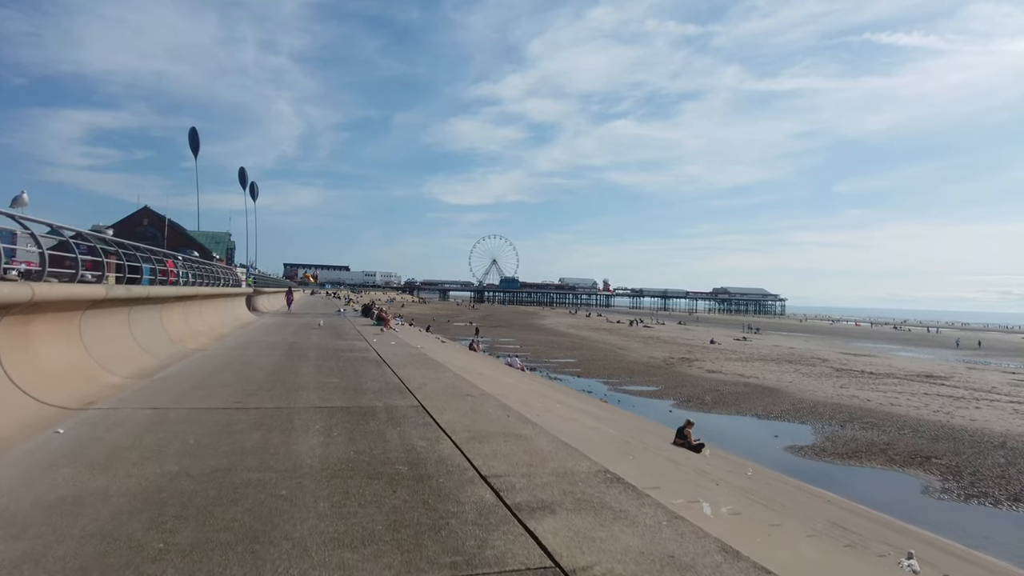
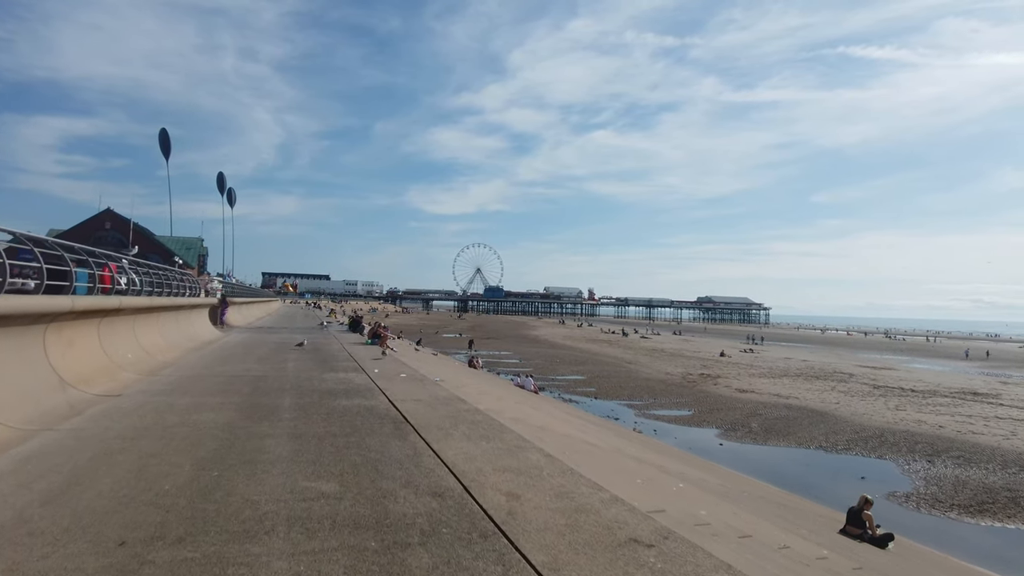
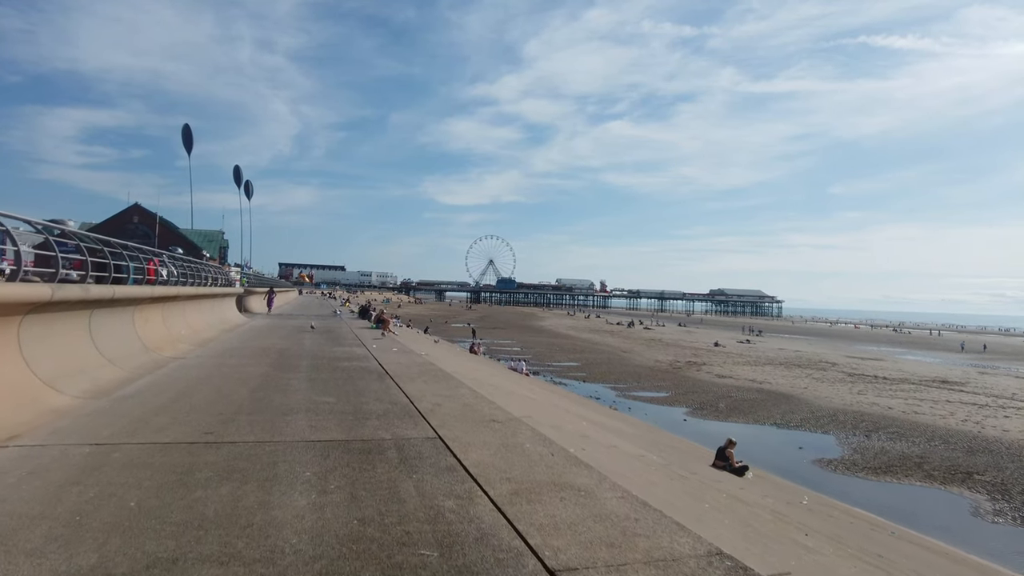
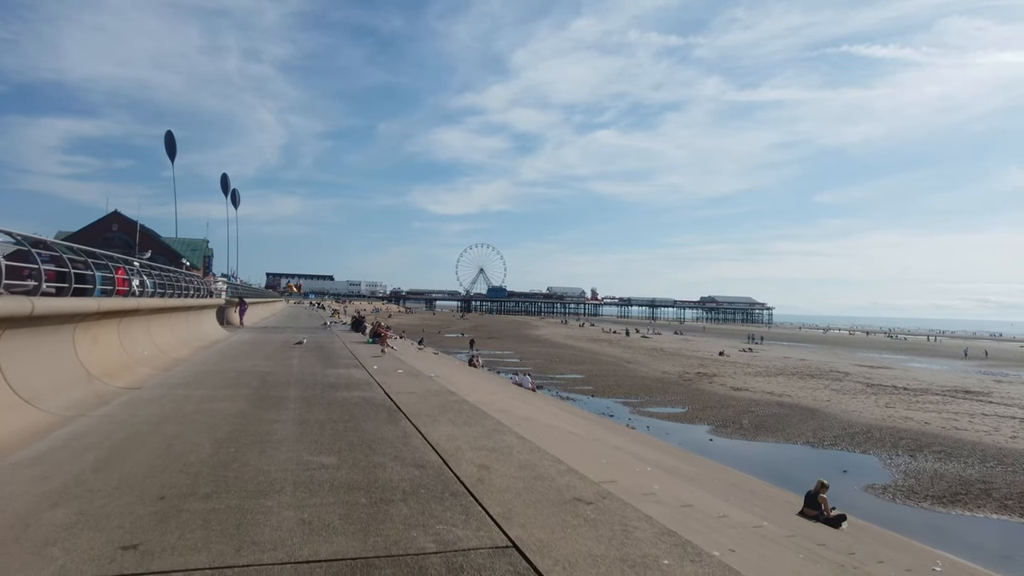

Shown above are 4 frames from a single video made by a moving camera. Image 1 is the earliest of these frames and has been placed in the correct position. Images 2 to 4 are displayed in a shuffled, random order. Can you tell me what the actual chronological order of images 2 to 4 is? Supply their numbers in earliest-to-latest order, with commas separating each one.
3, 4, 2
